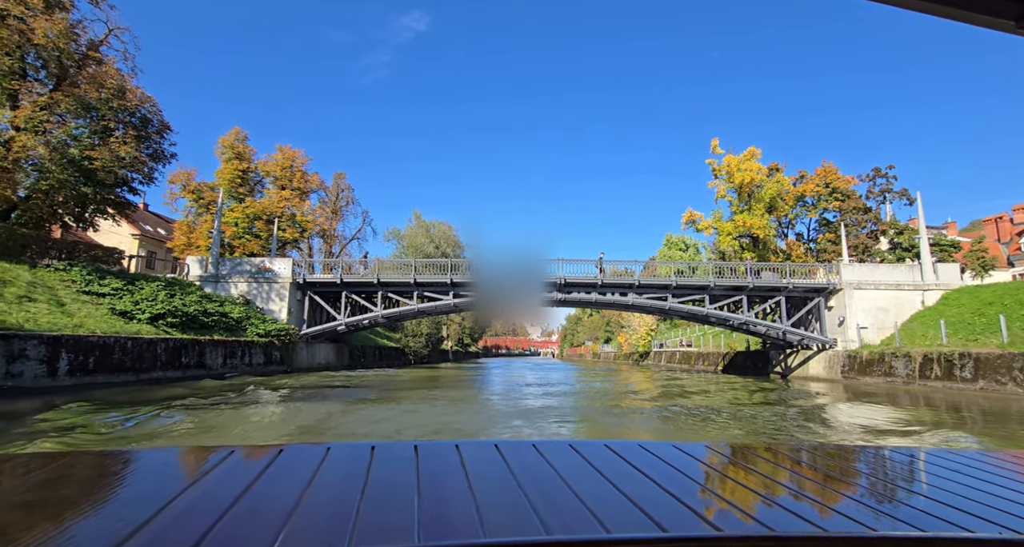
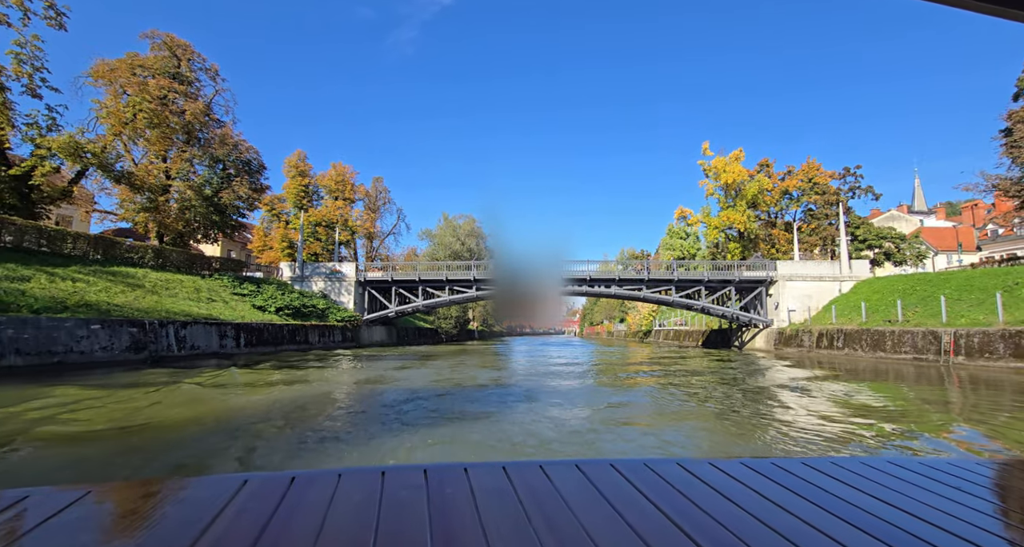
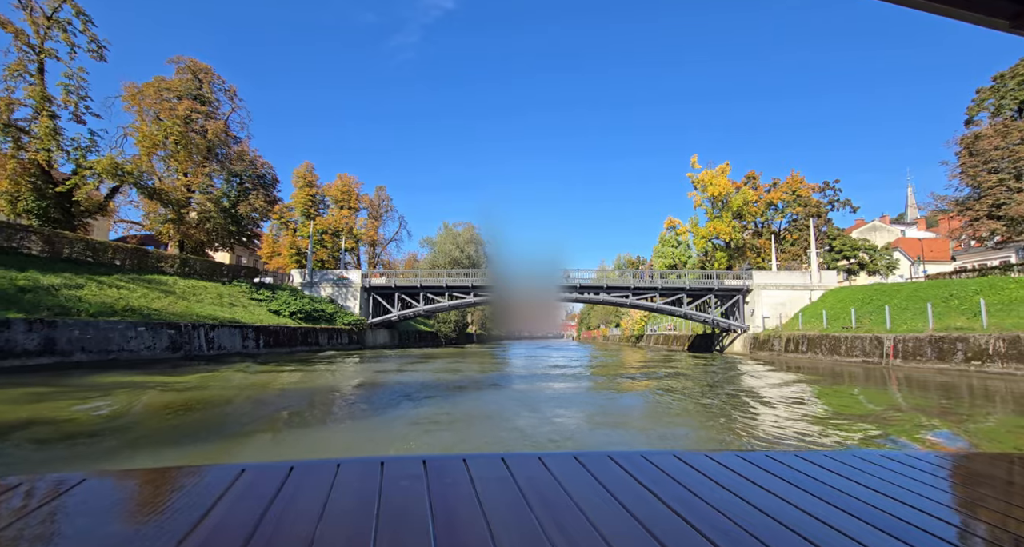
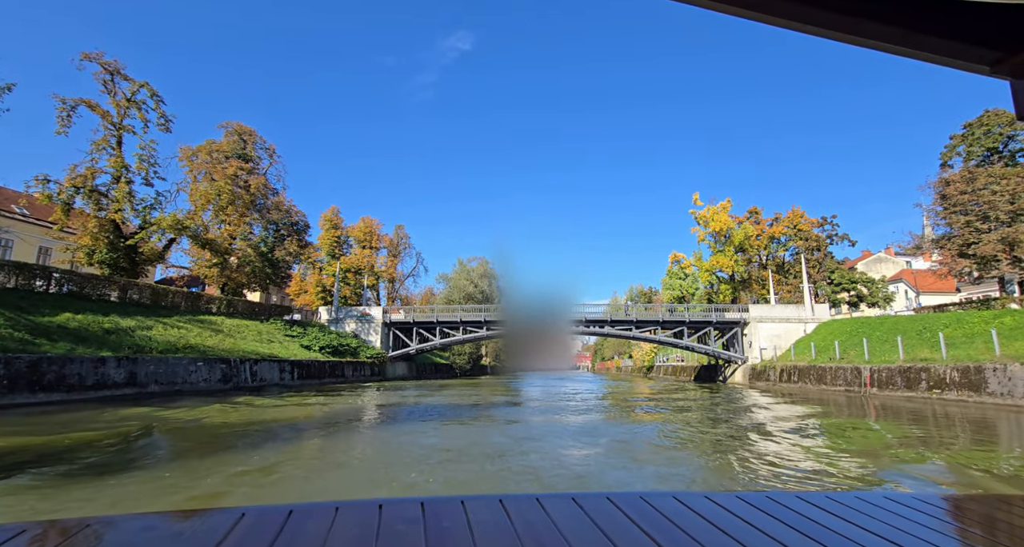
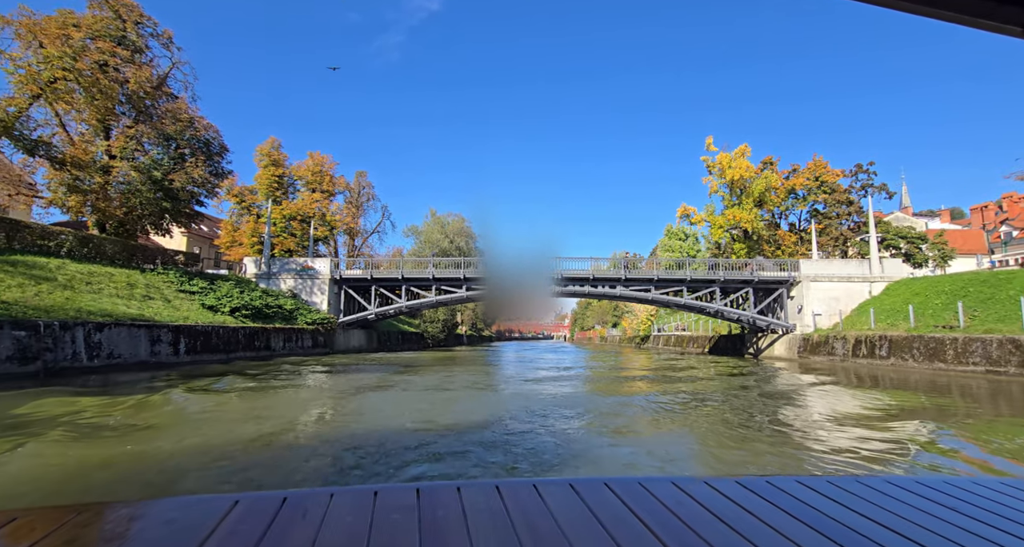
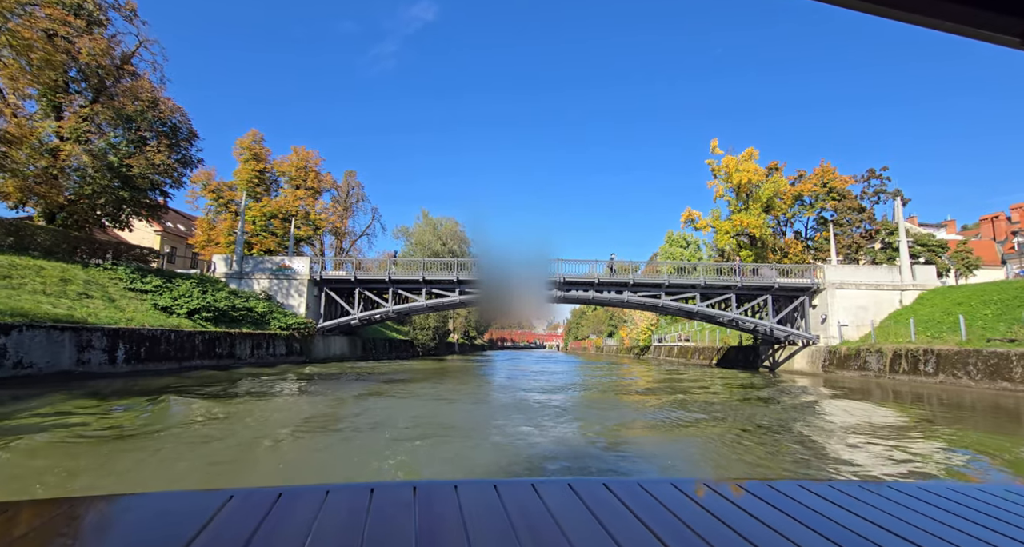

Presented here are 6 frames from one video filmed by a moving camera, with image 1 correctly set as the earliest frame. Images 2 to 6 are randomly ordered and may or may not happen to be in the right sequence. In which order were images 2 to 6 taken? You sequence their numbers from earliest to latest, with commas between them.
6, 5, 2, 3, 4
